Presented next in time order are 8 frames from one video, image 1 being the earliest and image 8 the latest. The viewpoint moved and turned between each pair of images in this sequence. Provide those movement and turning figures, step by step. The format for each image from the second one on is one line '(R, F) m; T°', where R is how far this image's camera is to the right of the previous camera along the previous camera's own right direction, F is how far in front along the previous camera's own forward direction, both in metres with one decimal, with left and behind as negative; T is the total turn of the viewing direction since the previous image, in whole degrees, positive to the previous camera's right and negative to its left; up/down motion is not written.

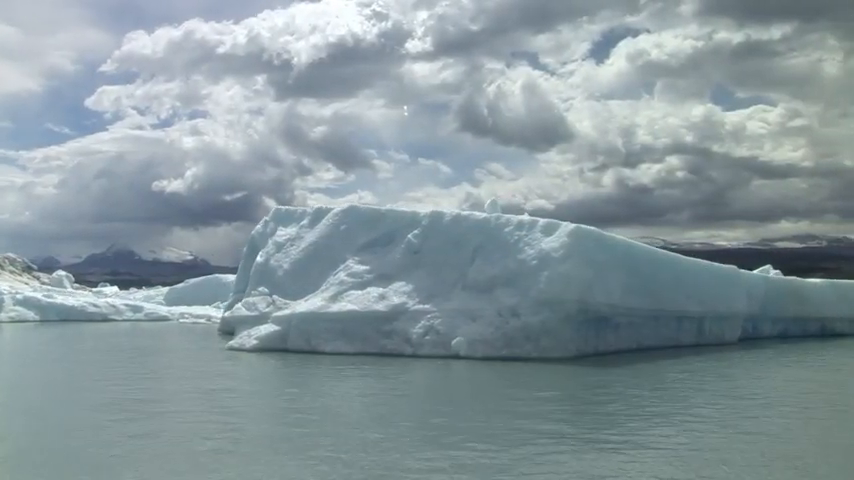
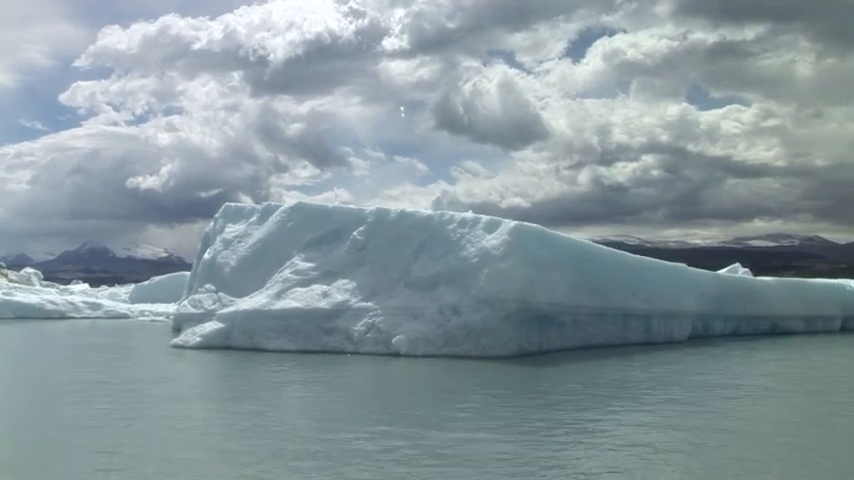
(+0.5, +0.1) m; +1°
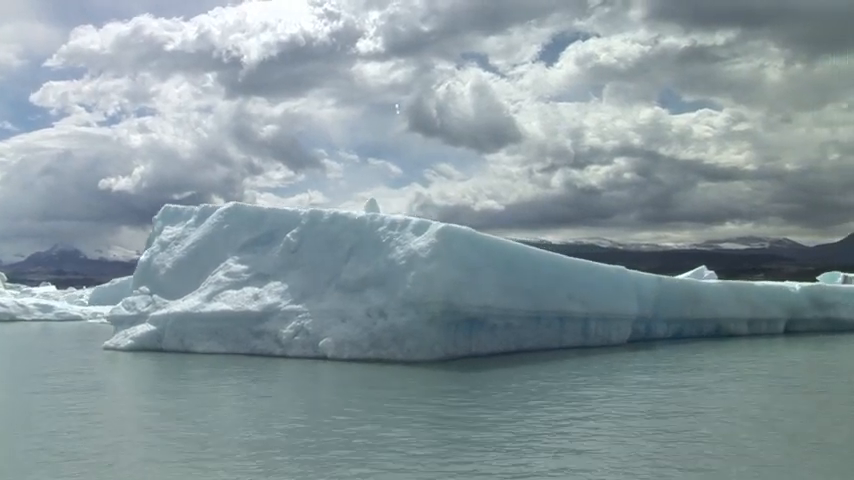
(+0.7, +0.1) m; +2°
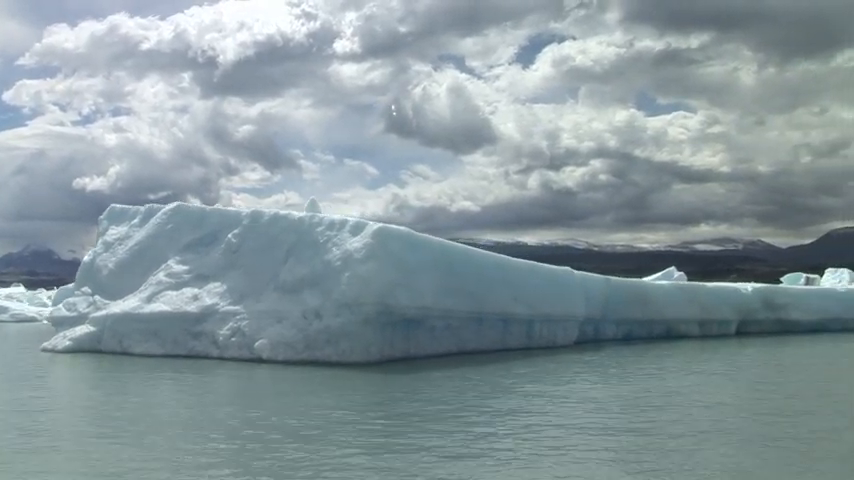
(+0.6, 0.0) m; +1°
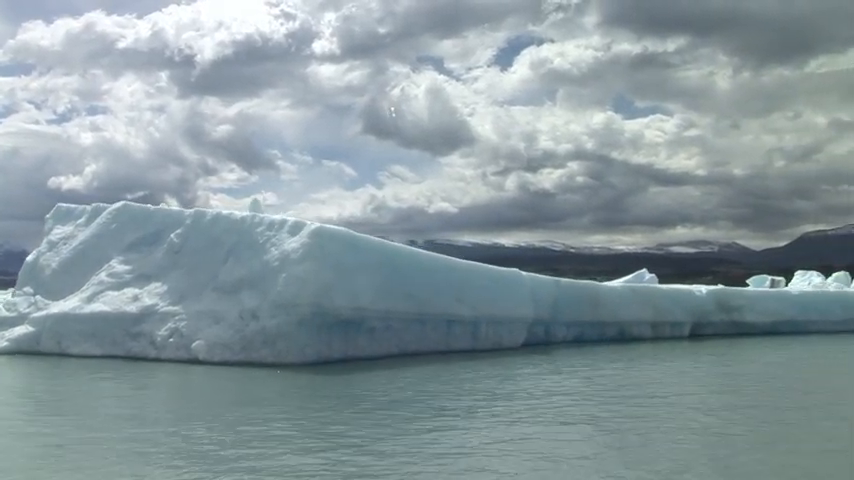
(+0.6, 0.0) m; +1°
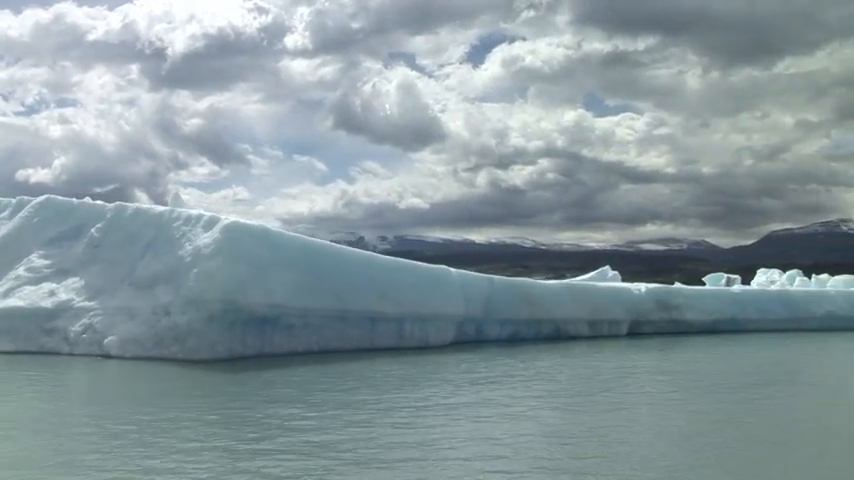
(+0.8, +0.1) m; +2°
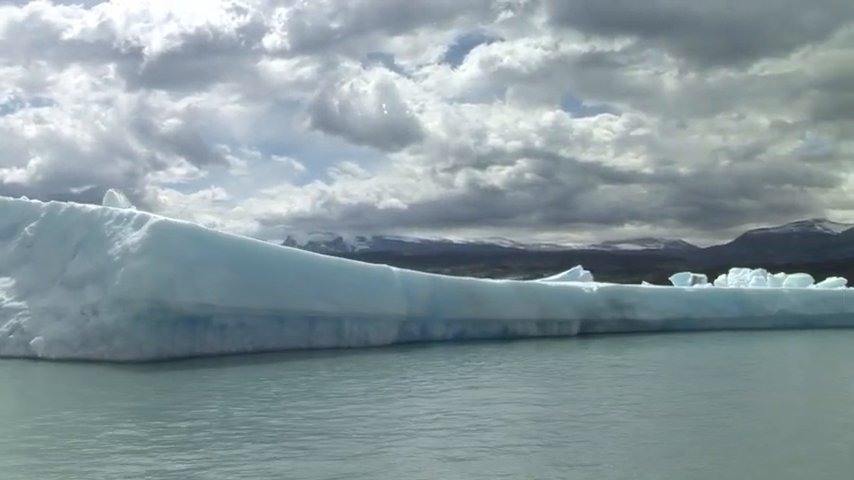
(+0.7, +0.1) m; +1°
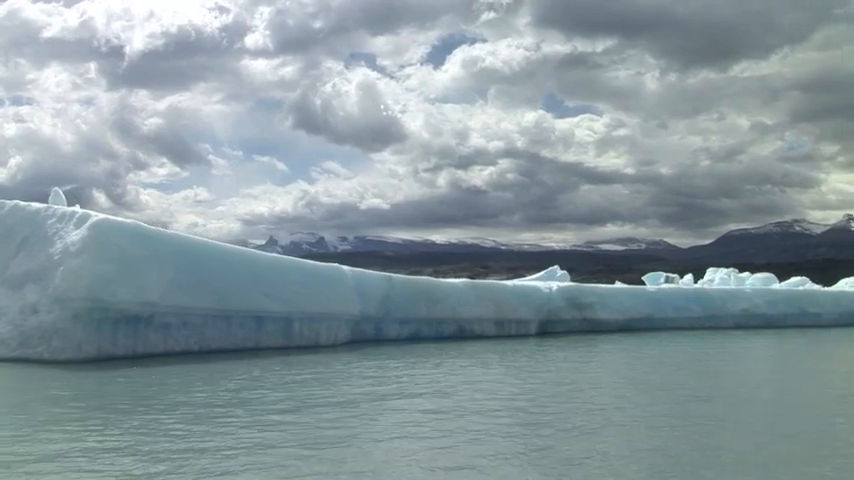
(+0.5, 0.0) m; +1°
